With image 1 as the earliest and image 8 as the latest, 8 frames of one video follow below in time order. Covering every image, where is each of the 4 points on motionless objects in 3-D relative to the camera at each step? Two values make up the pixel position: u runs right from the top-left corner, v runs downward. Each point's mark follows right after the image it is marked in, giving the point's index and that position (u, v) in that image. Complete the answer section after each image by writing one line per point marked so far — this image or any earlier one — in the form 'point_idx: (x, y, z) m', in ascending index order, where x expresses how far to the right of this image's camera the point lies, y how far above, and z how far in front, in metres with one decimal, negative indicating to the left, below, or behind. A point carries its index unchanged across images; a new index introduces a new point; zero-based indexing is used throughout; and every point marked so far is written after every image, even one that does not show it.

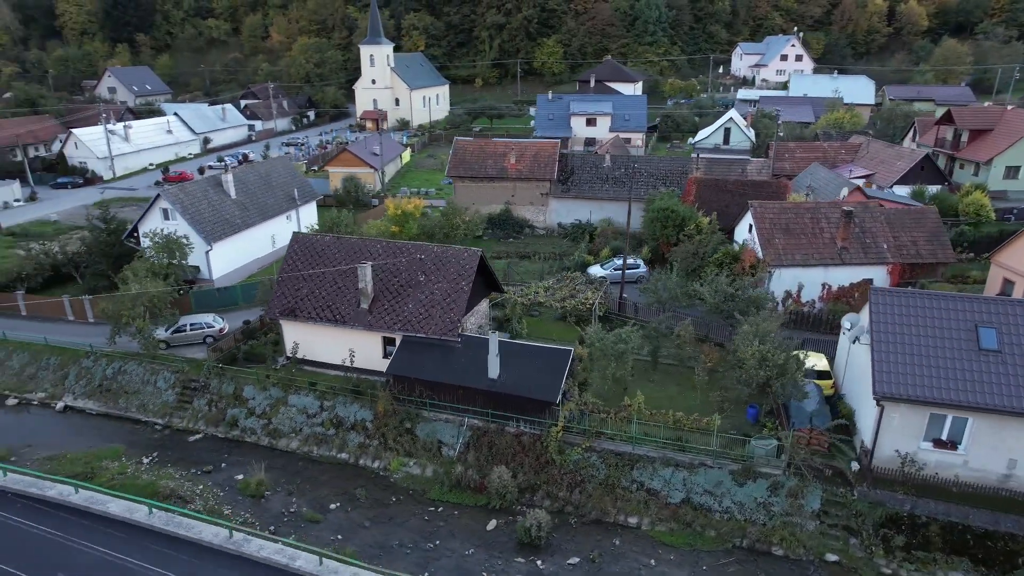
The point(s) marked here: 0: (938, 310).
0: (+10.7, -0.5, +16.0) m
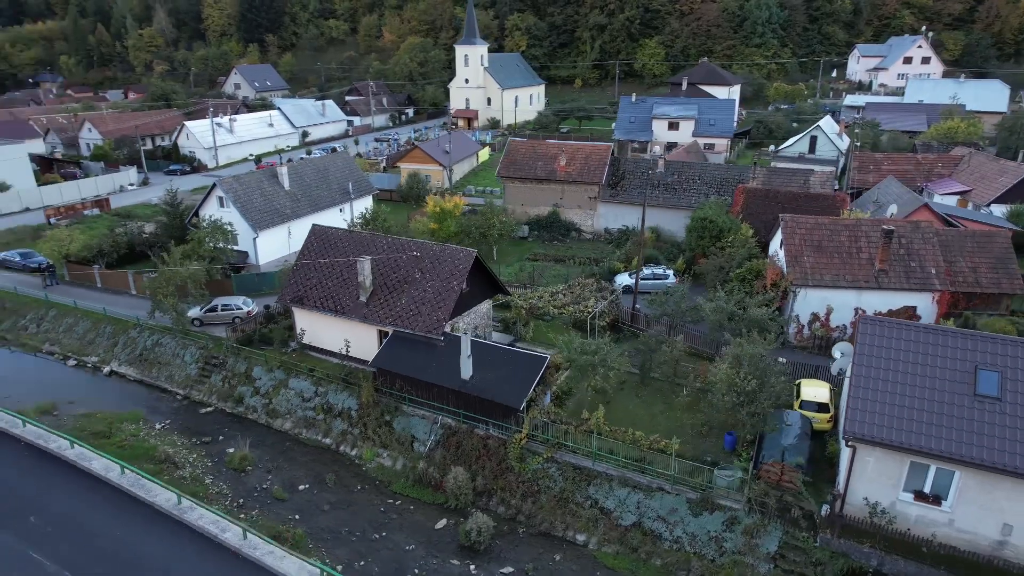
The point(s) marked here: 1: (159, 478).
0: (+9.4, -1.3, +14.2) m
1: (-10.2, -5.5, +18.7) m
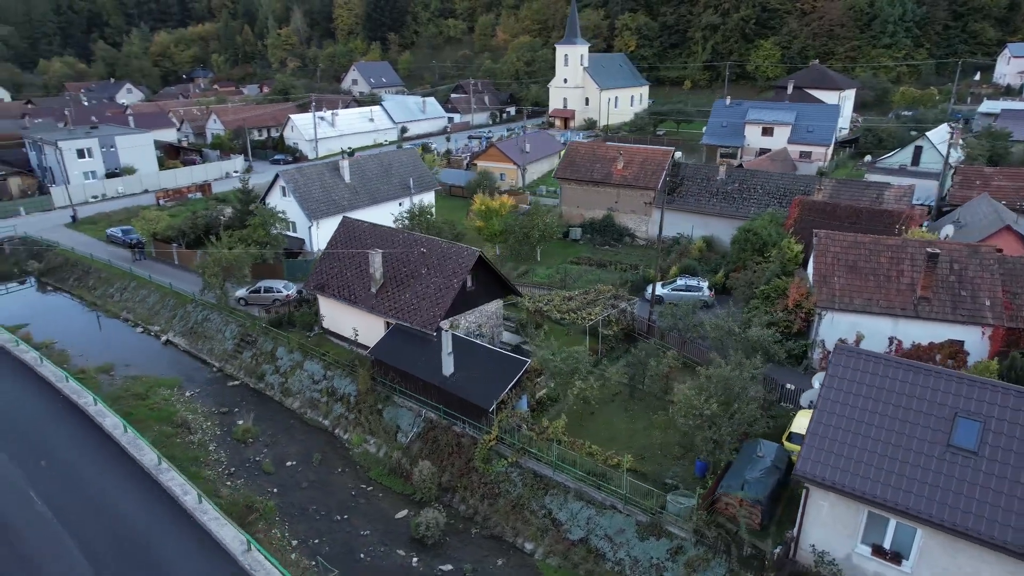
0: (+8.0, -1.9, +12.6) m
1: (-10.8, -4.8, +20.5) m
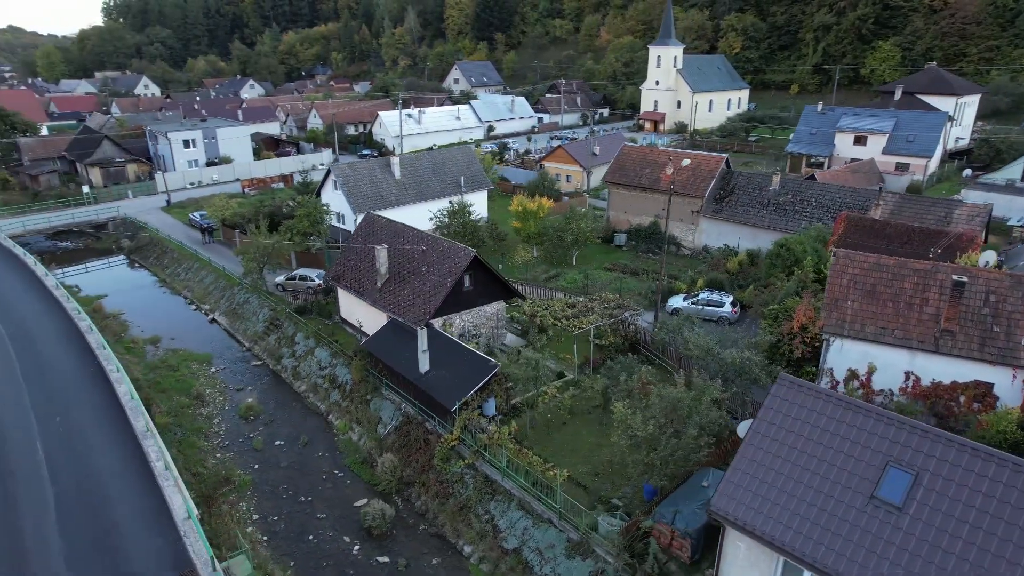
0: (+6.1, -2.4, +11.4) m
1: (-11.3, -4.2, +22.3) m
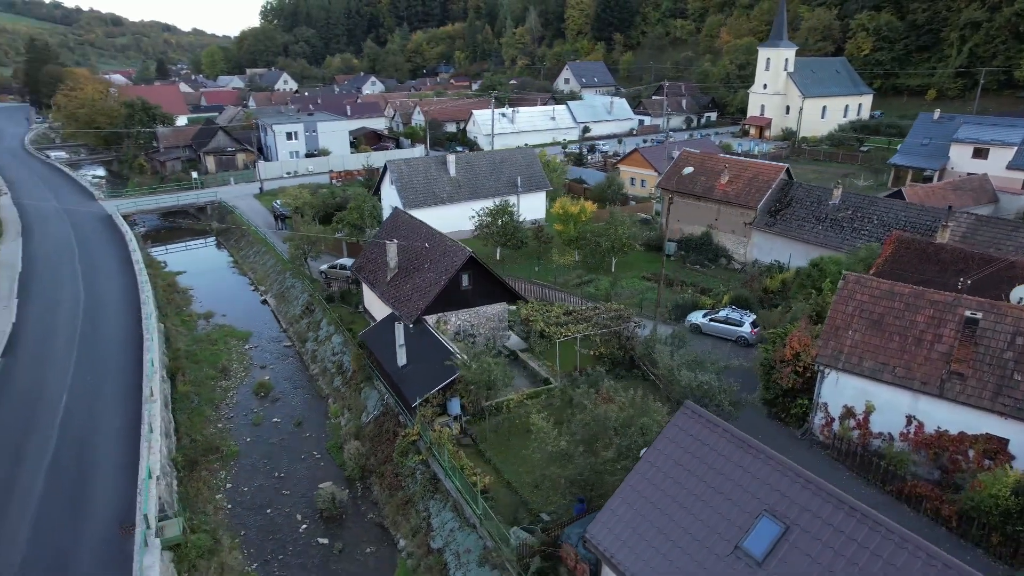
0: (+3.7, -2.9, +10.4) m
1: (-11.5, -3.5, +24.3) m
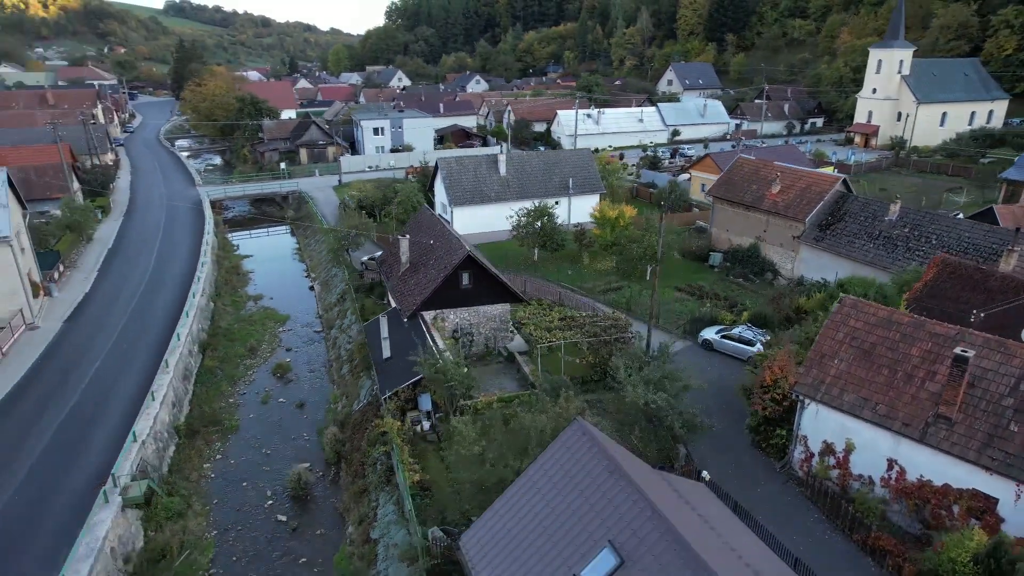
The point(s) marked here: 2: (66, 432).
0: (+1.4, -3.1, +9.8) m
1: (-11.2, -2.8, +26.1) m
2: (-12.6, -4.1, +18.3) m
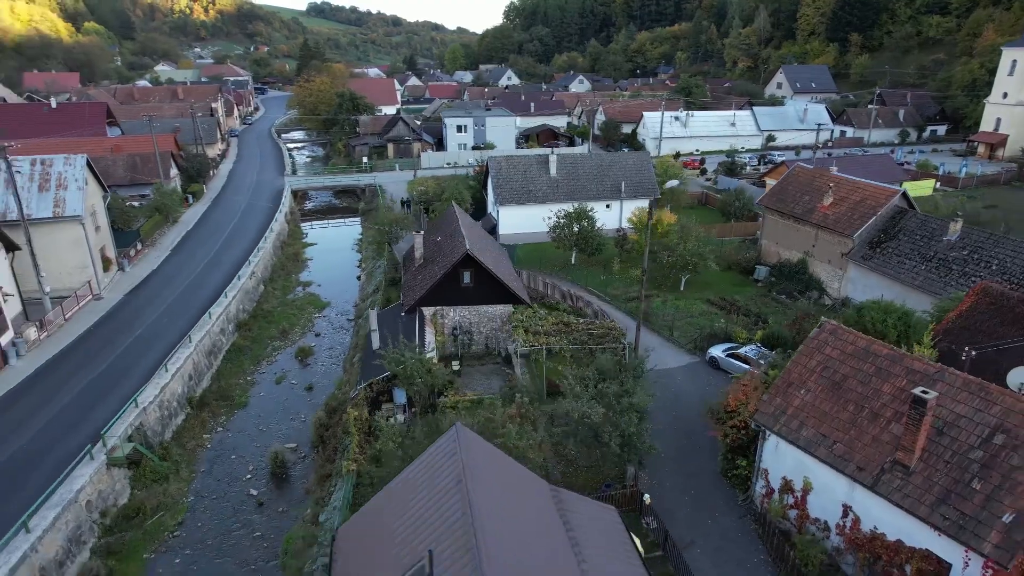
0: (-0.9, -3.2, +9.6) m
1: (-10.6, -2.2, +27.8) m
2: (-13.4, -3.3, +20.3) m
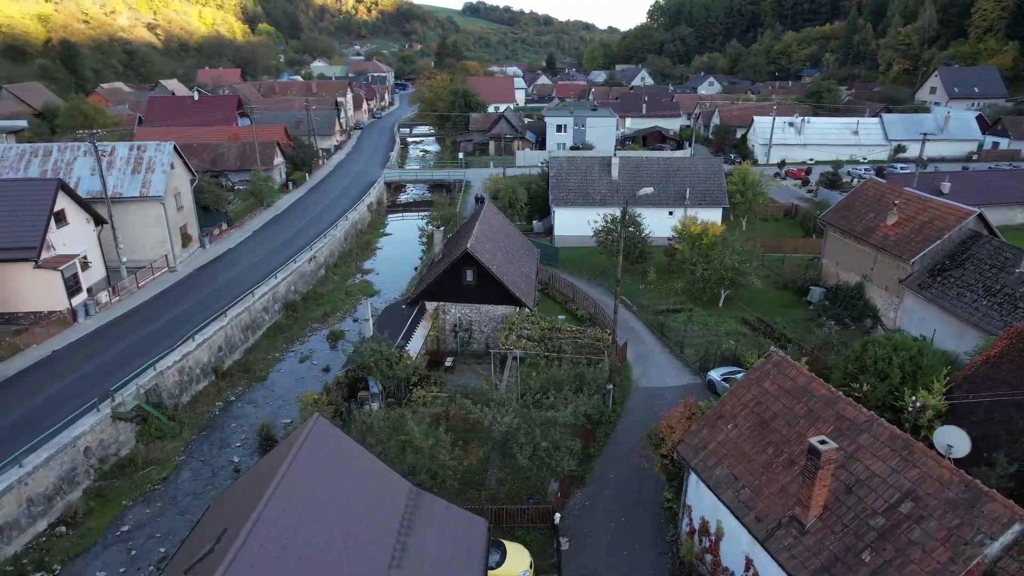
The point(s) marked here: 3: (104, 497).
0: (-3.7, -3.1, +9.9) m
1: (-9.4, -1.5, +29.6) m
2: (-13.7, -2.3, +22.9) m
3: (-11.4, -5.8, +17.9) m
